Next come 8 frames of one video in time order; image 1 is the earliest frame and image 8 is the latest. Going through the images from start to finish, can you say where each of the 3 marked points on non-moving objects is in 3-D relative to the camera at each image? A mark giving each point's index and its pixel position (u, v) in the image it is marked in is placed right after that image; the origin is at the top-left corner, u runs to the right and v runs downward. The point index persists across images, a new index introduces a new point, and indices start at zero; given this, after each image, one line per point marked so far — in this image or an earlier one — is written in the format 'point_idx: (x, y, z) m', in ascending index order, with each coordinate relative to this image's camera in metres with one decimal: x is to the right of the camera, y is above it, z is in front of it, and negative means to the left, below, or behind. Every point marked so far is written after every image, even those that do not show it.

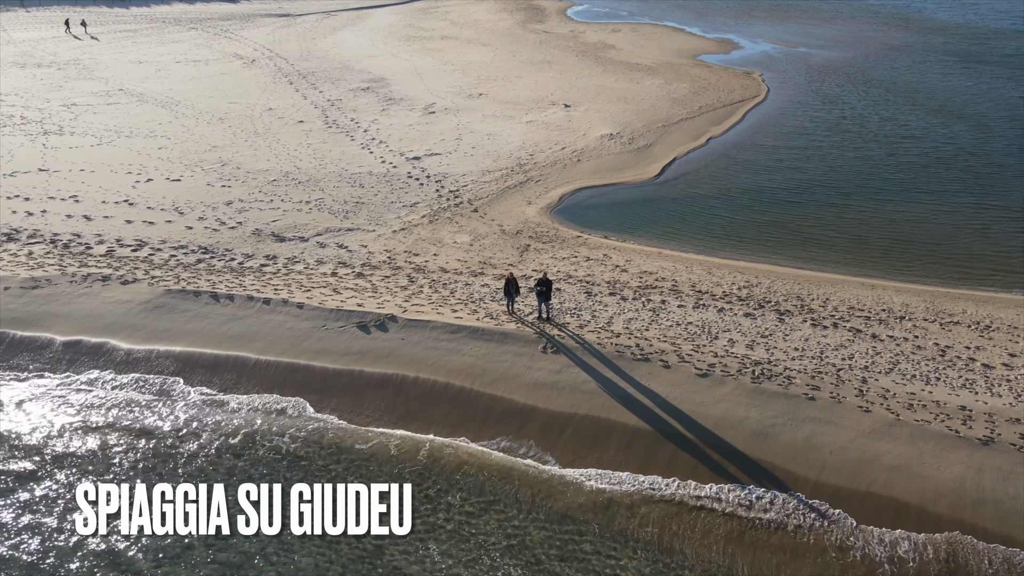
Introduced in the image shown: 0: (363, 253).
0: (-4.0, +0.9, +19.7) m
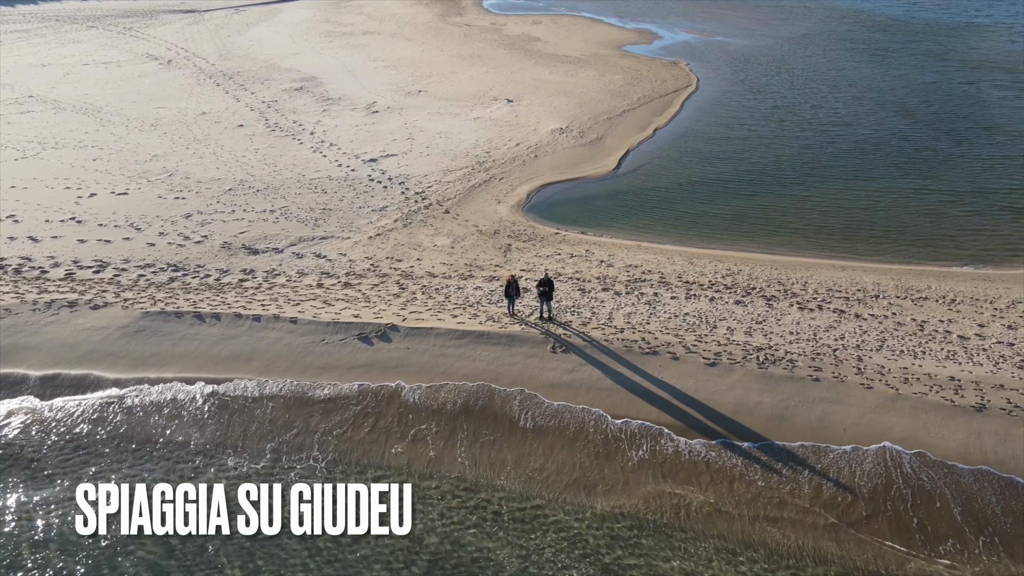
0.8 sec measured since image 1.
0: (-4.4, +0.7, +19.2) m
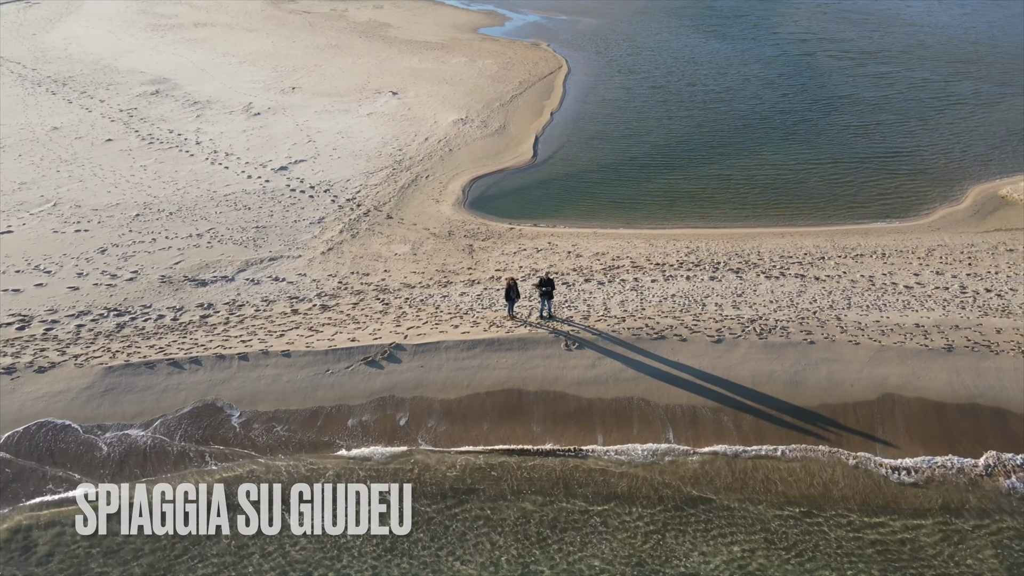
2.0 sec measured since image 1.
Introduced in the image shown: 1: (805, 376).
0: (-5.0, +0.1, +18.0) m
1: (+5.9, -1.8, +14.9) m
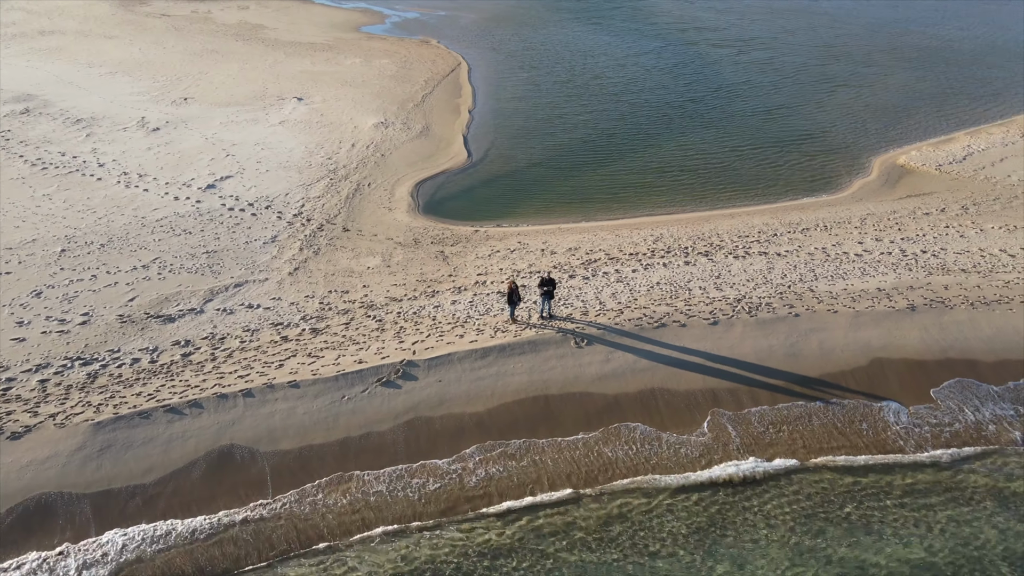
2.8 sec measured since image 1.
0: (-5.2, -0.4, +17.0) m
1: (+6.2, -1.3, +16.0) m
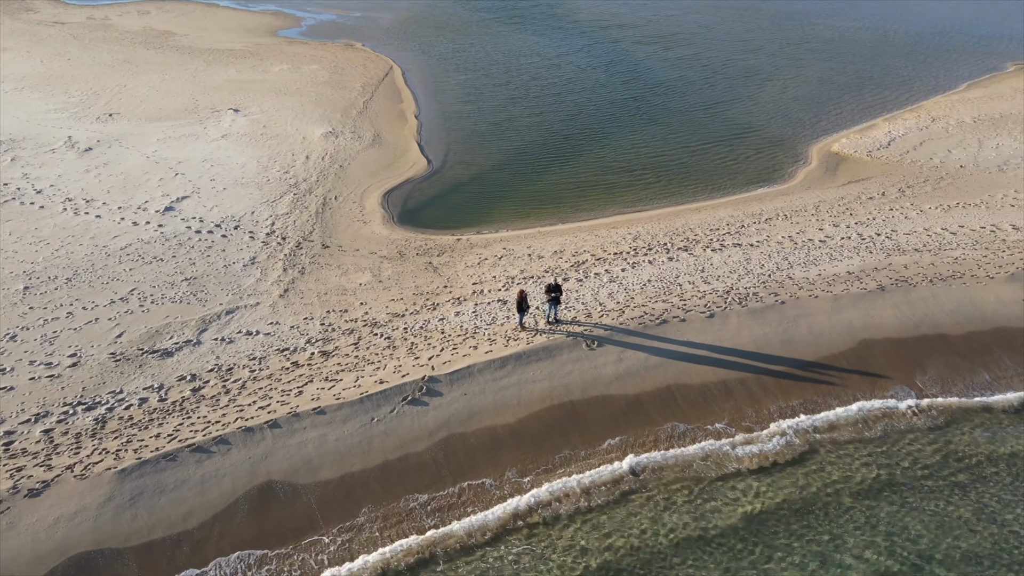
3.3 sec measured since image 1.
0: (-5.0, -1.0, +16.5) m
1: (+6.5, -1.0, +17.0) m
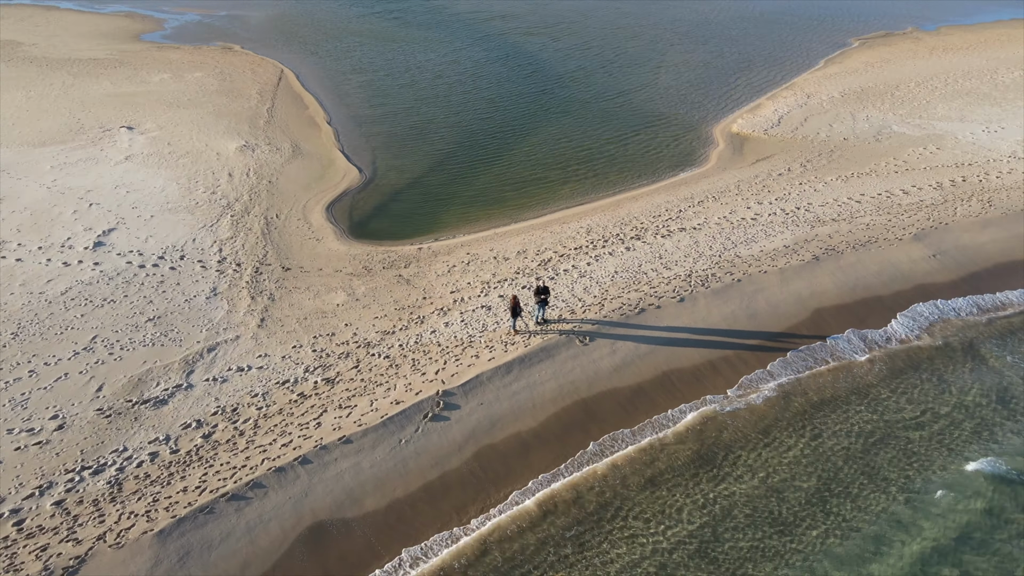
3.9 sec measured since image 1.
0: (-5.0, -1.6, +16.1) m
1: (+6.1, -0.5, +18.6) m
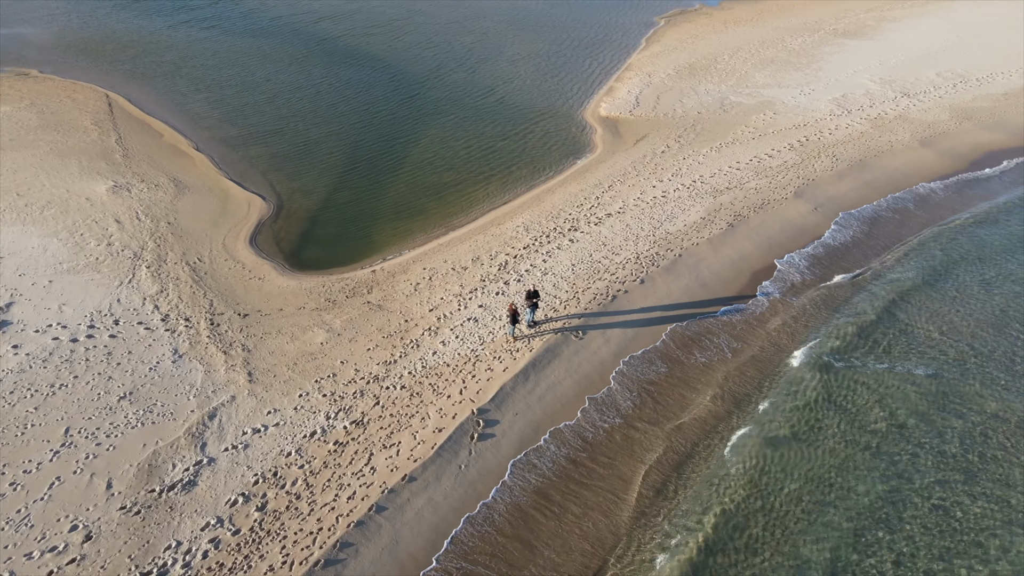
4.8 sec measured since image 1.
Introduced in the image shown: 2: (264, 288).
0: (-4.4, -2.6, +15.2) m
1: (+5.3, +0.3, +20.6) m
2: (-6.5, 0.0, +19.5) m
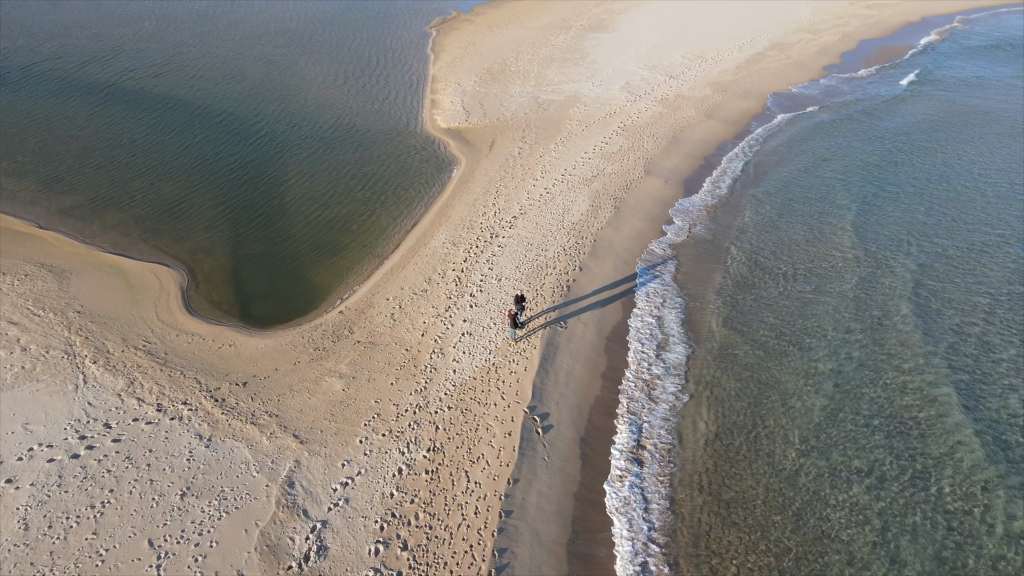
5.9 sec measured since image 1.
0: (-3.0, -3.6, +15.6) m
1: (+3.6, +1.0, +23.8) m
2: (-6.9, -1.7, +18.8) m
